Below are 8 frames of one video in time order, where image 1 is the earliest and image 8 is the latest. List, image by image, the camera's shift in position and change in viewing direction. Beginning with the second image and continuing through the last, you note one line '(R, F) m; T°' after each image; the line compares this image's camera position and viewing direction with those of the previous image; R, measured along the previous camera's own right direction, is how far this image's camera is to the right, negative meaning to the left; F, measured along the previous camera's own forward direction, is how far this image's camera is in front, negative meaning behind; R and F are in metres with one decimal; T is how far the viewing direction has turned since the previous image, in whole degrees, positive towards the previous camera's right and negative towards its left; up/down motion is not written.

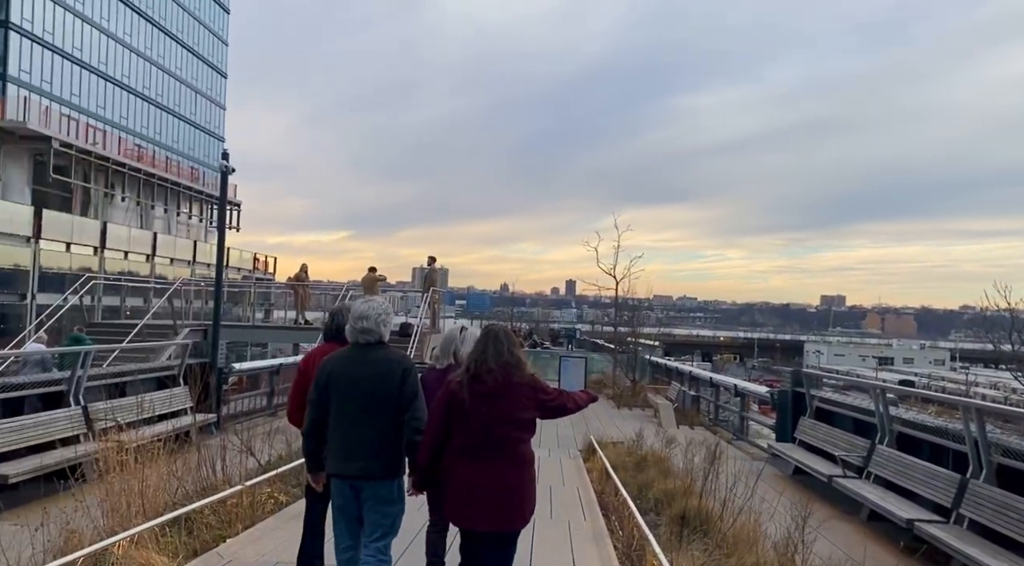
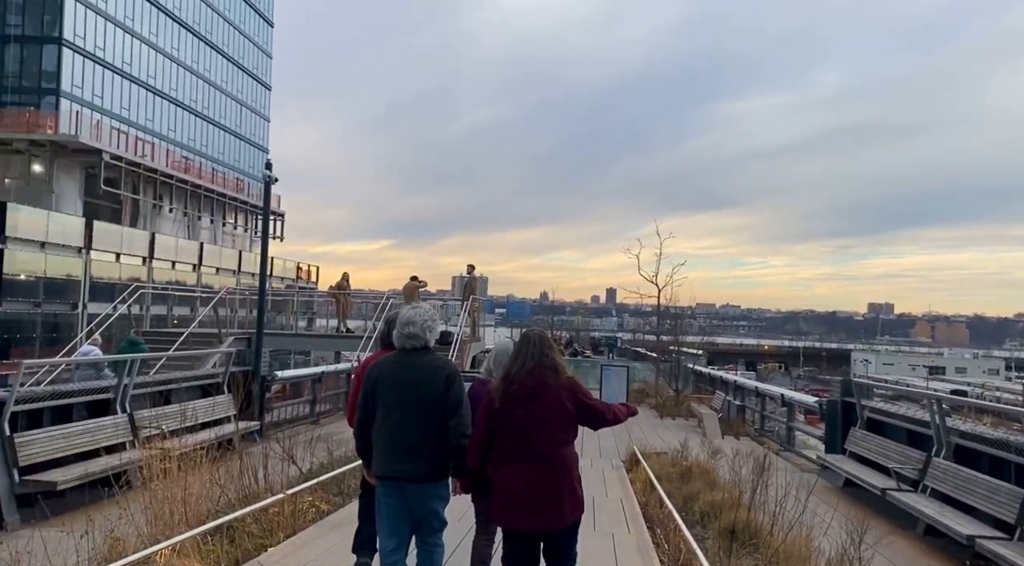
(0.0, +0.1) m; -3°
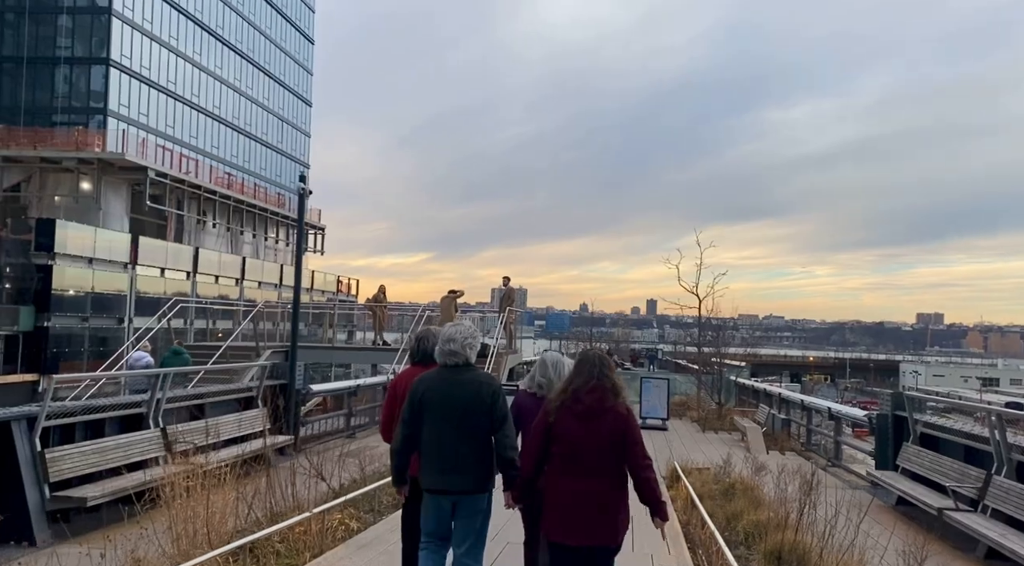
(0.0, +0.2) m; -3°
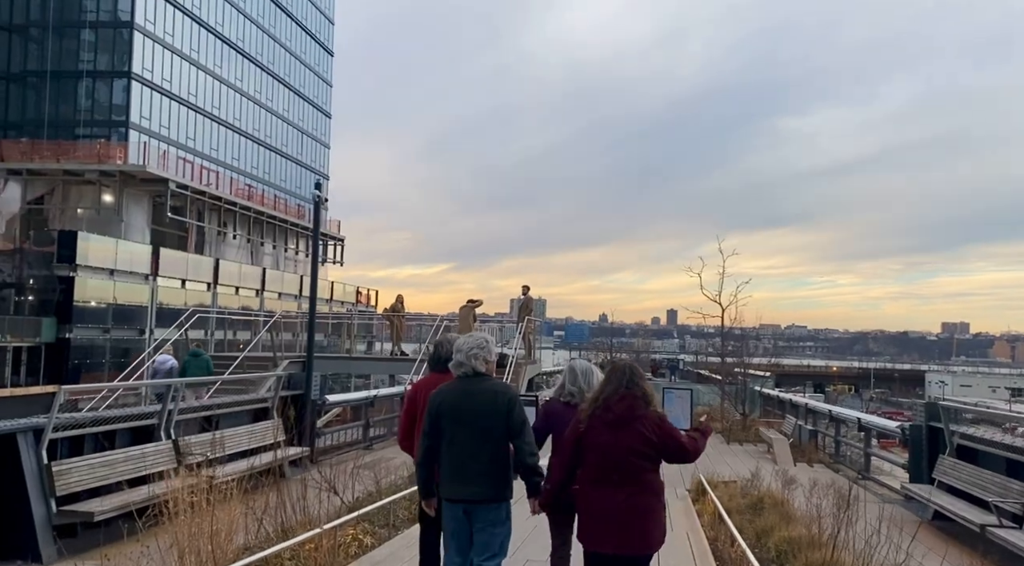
(0.0, +0.2) m; -1°
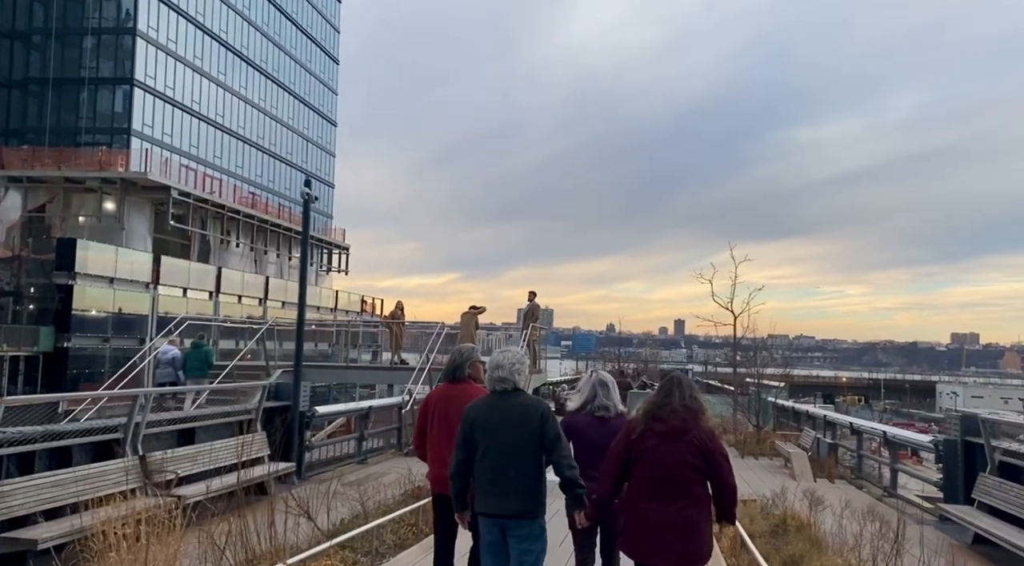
(+0.1, +0.6) m; -1°
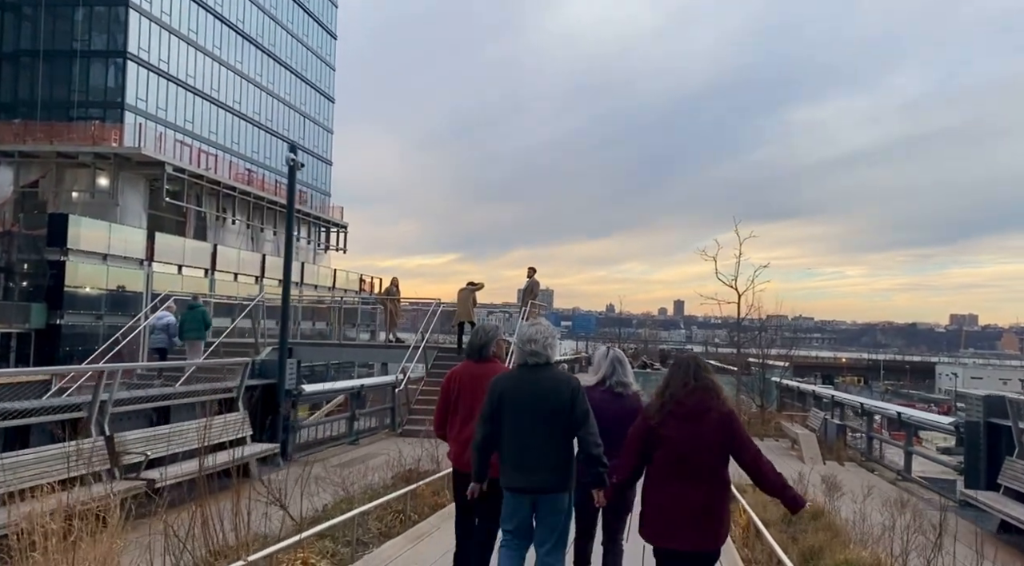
(0.0, +0.5) m; 0°
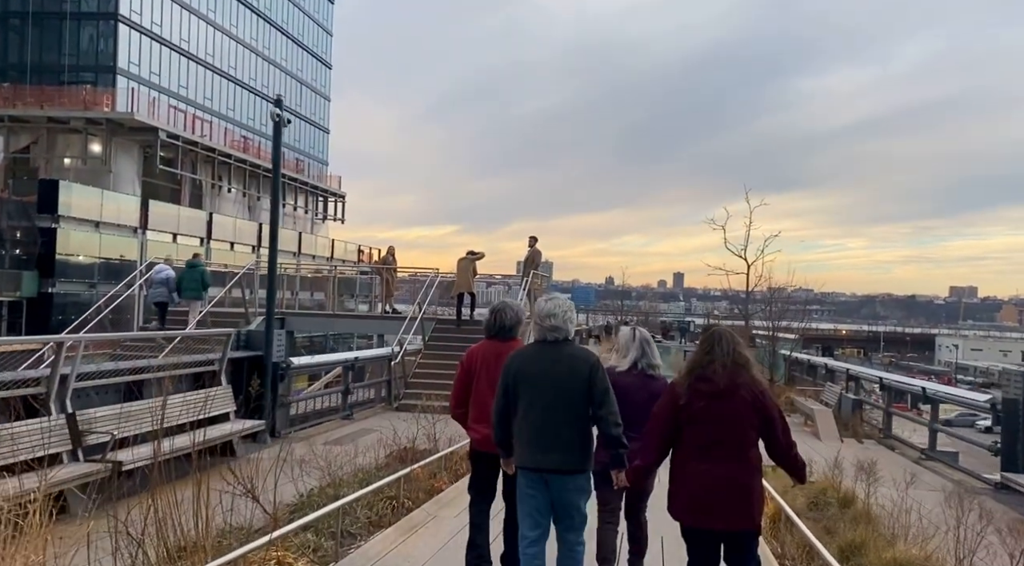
(0.0, +0.6) m; 0°
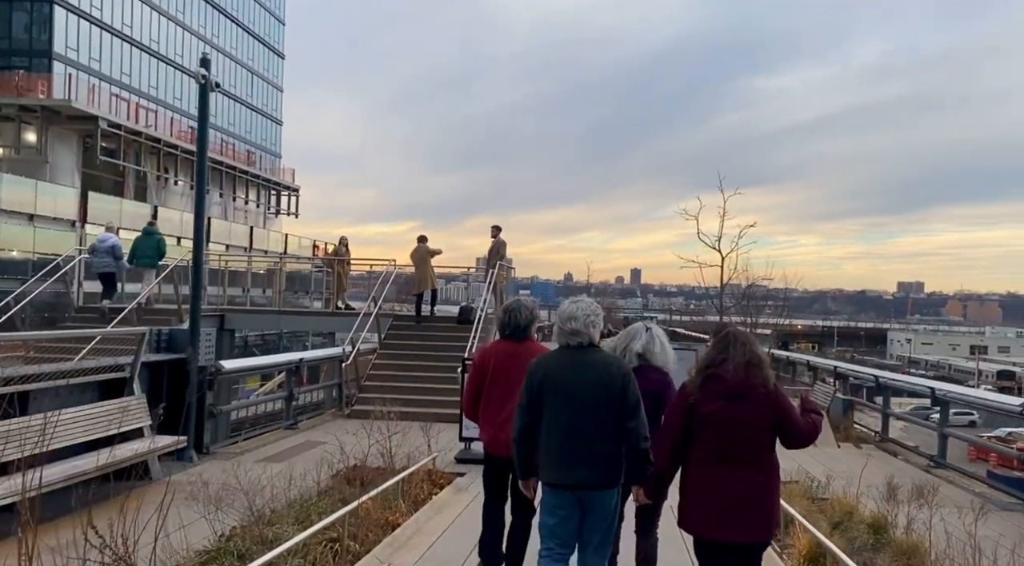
(-0.1, +1.0) m; +3°
